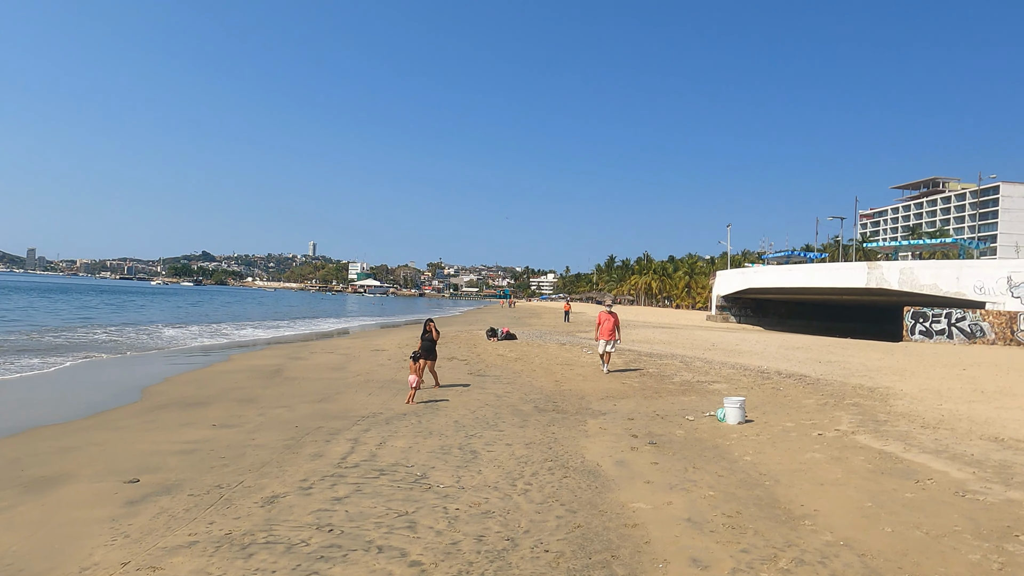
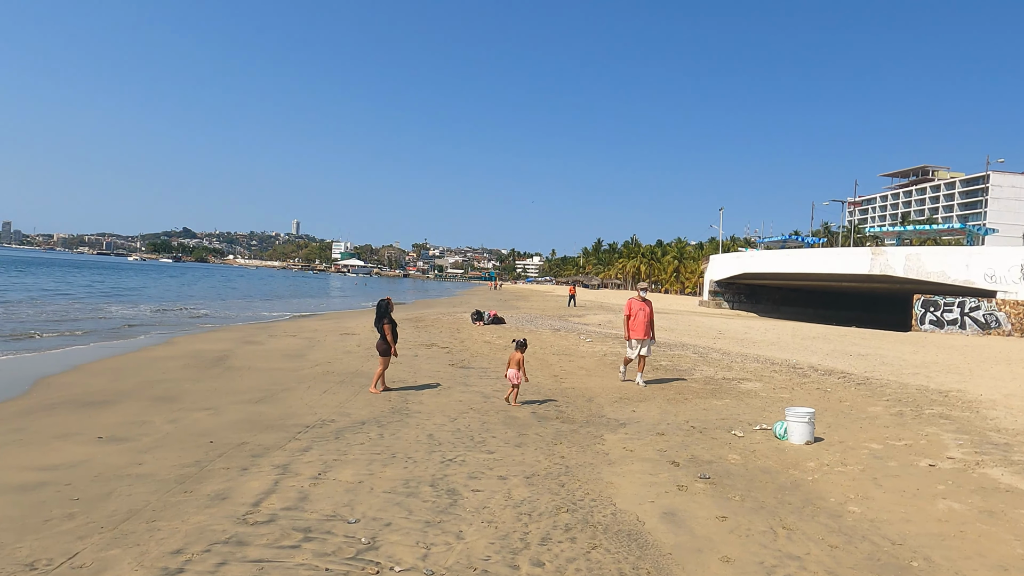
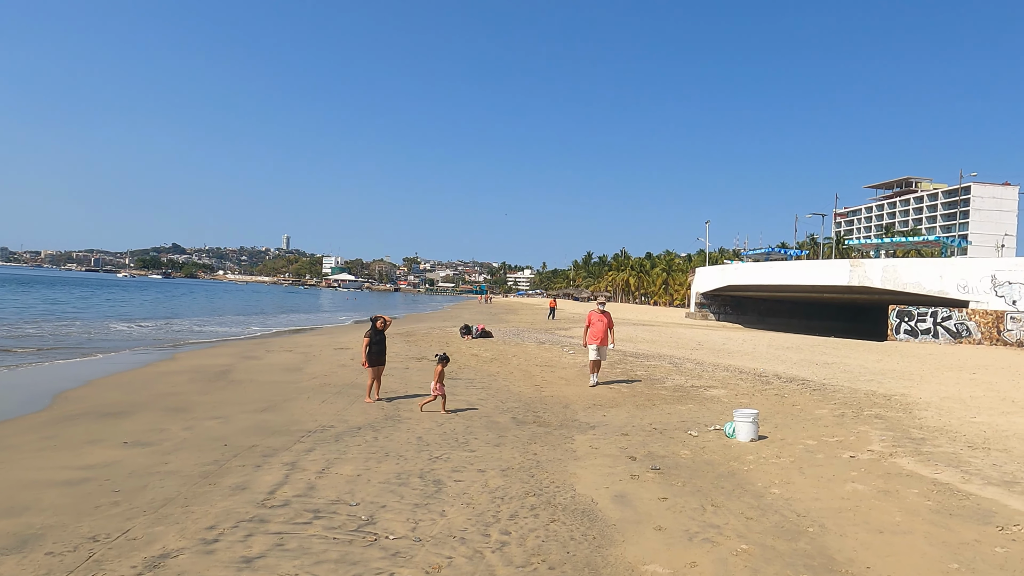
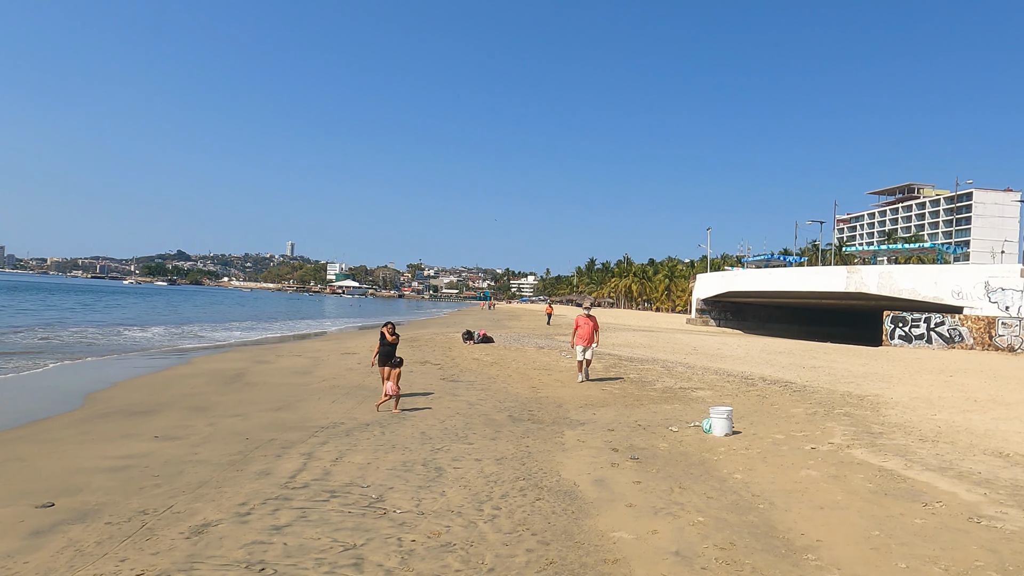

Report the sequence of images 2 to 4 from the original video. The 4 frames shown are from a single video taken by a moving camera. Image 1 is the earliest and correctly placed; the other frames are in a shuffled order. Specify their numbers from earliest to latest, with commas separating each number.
4, 3, 2
